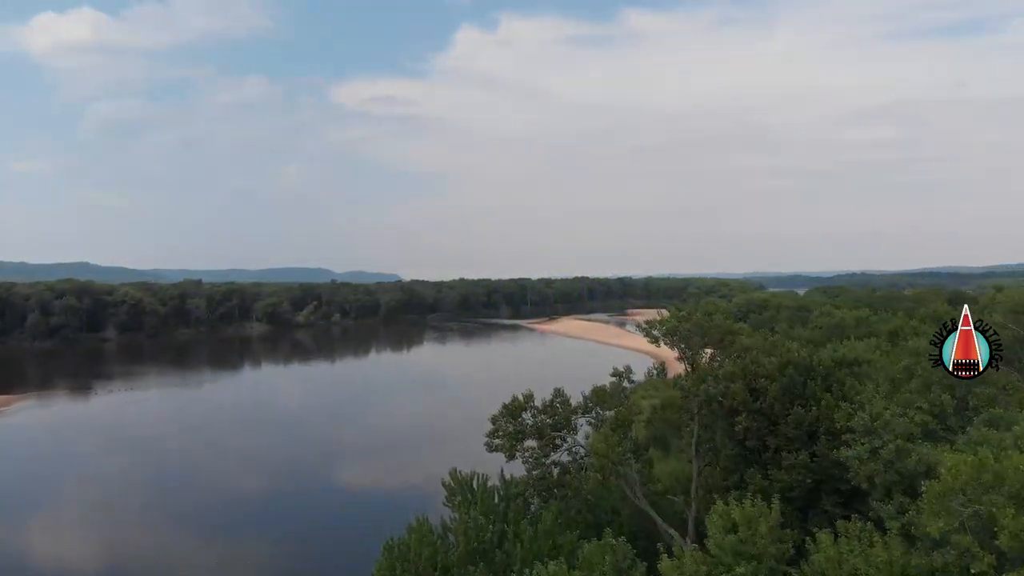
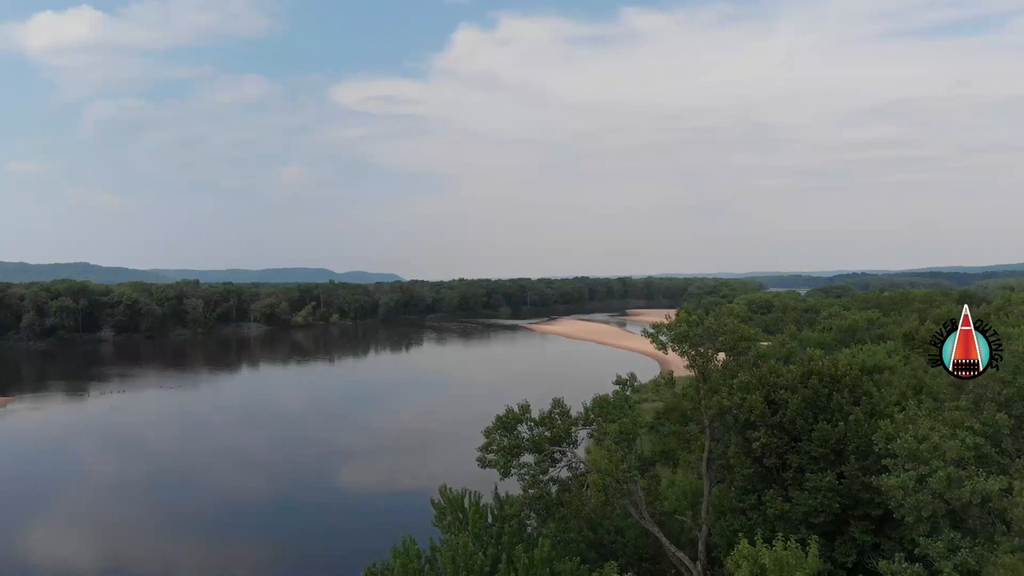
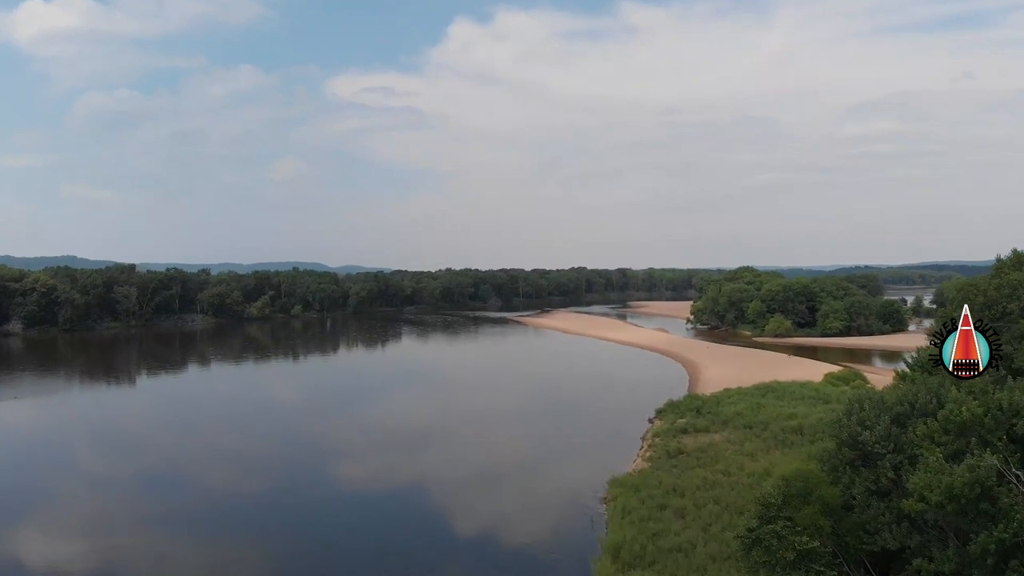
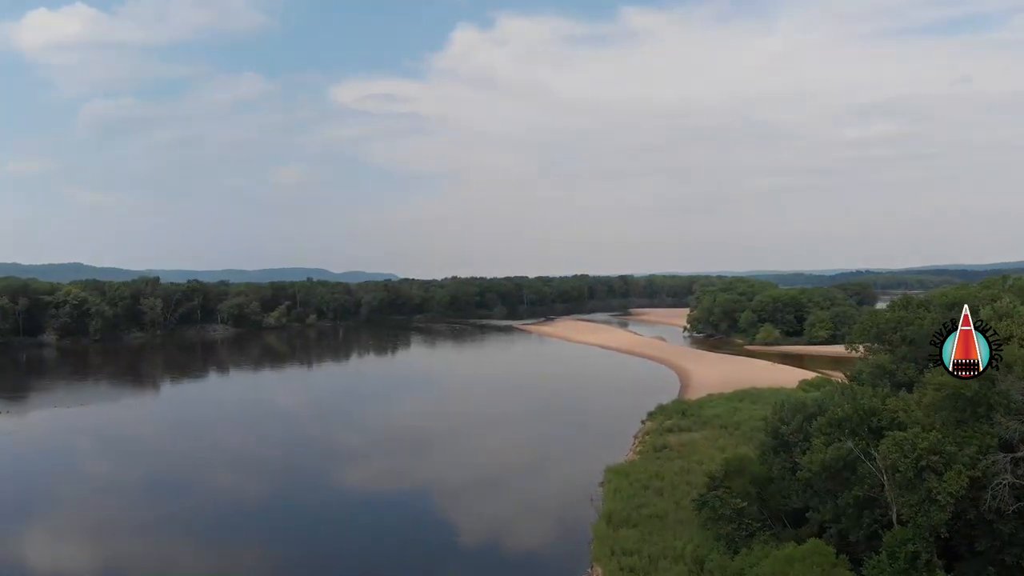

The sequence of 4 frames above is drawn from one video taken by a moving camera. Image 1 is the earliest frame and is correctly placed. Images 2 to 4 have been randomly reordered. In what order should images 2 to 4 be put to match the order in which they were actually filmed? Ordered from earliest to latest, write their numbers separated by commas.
2, 4, 3
